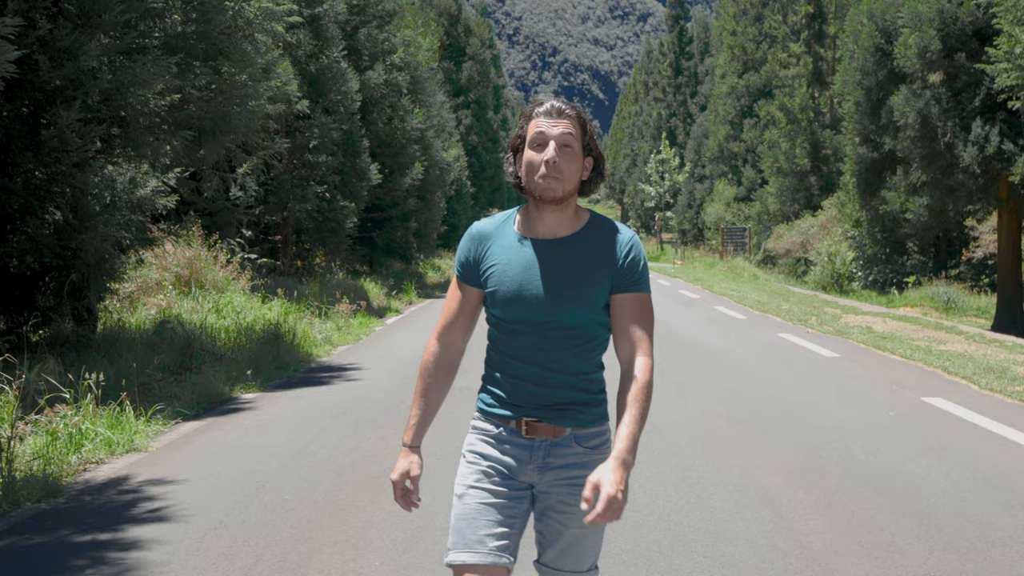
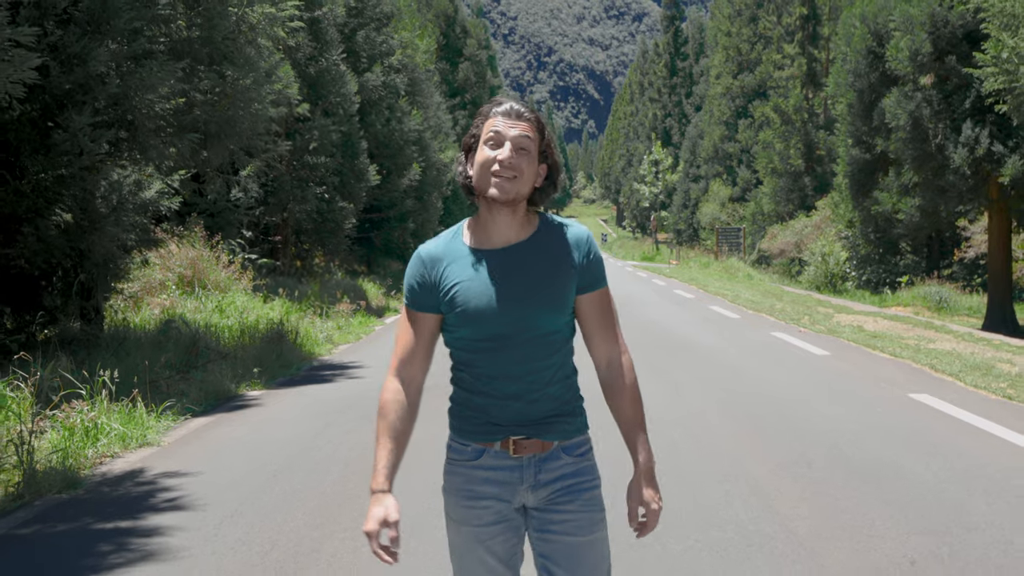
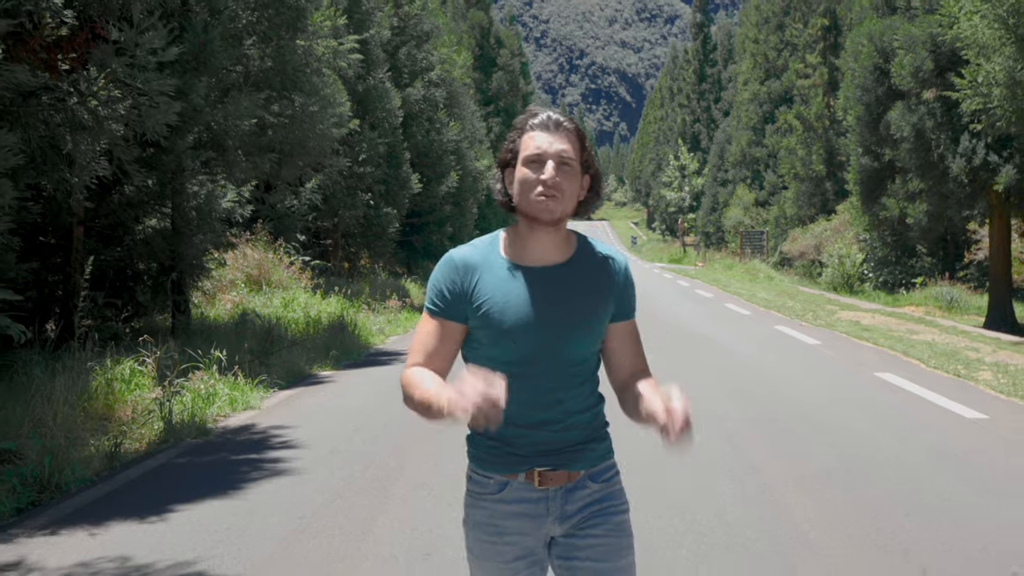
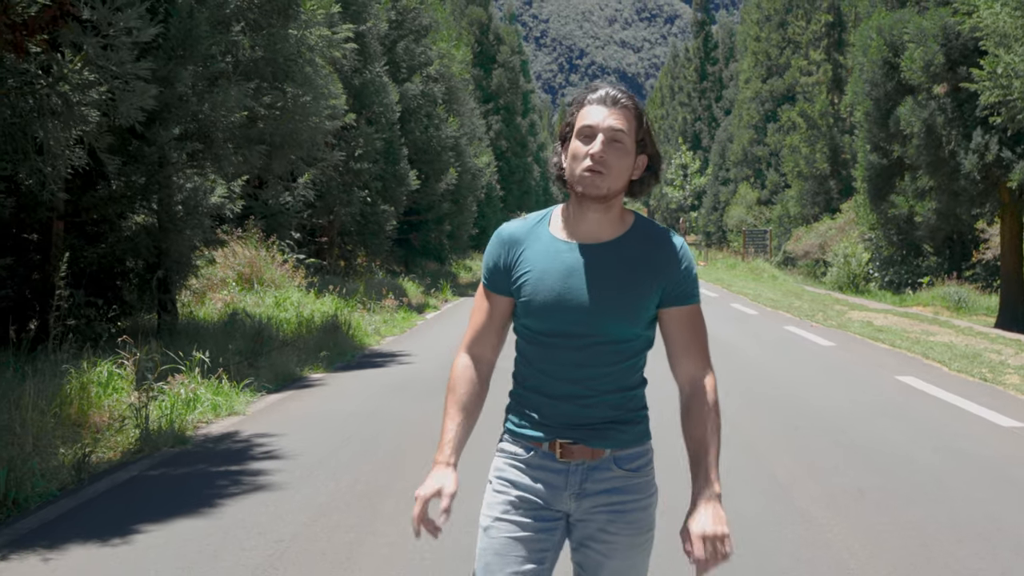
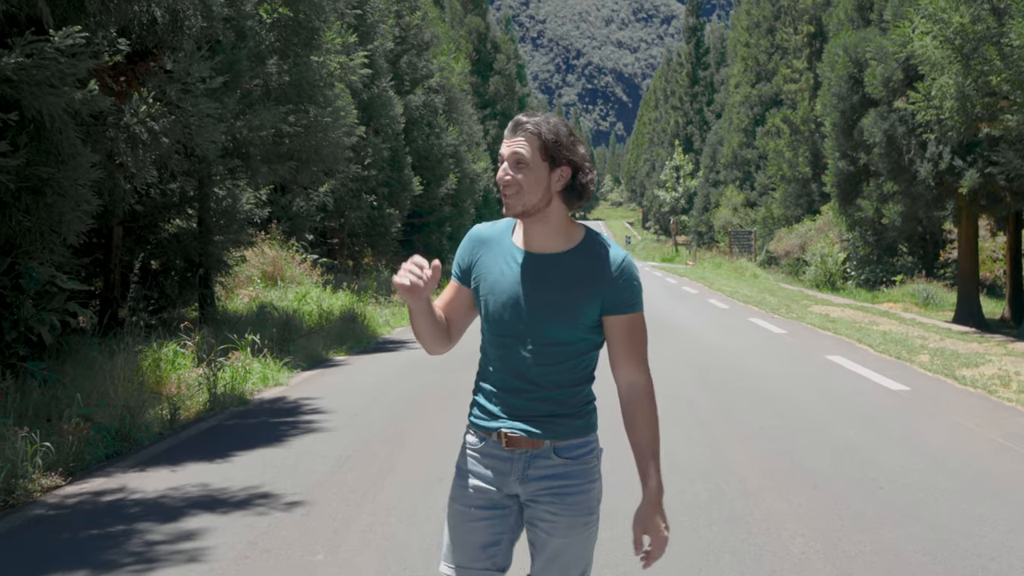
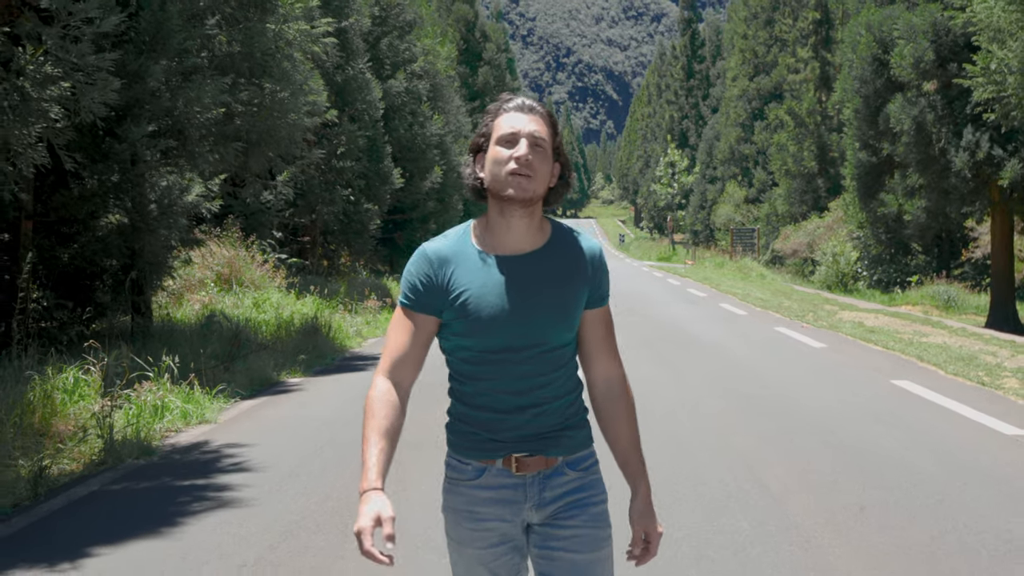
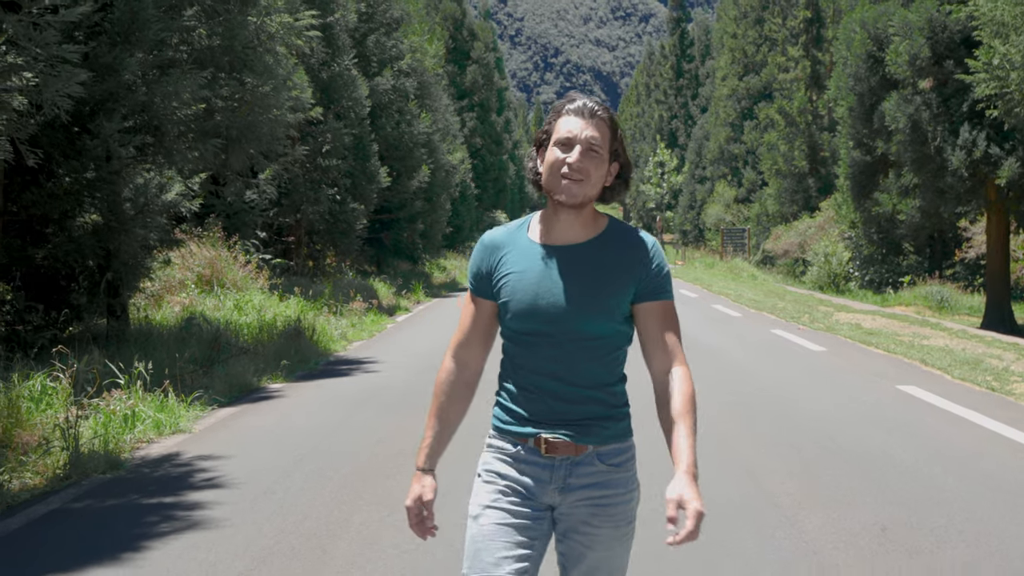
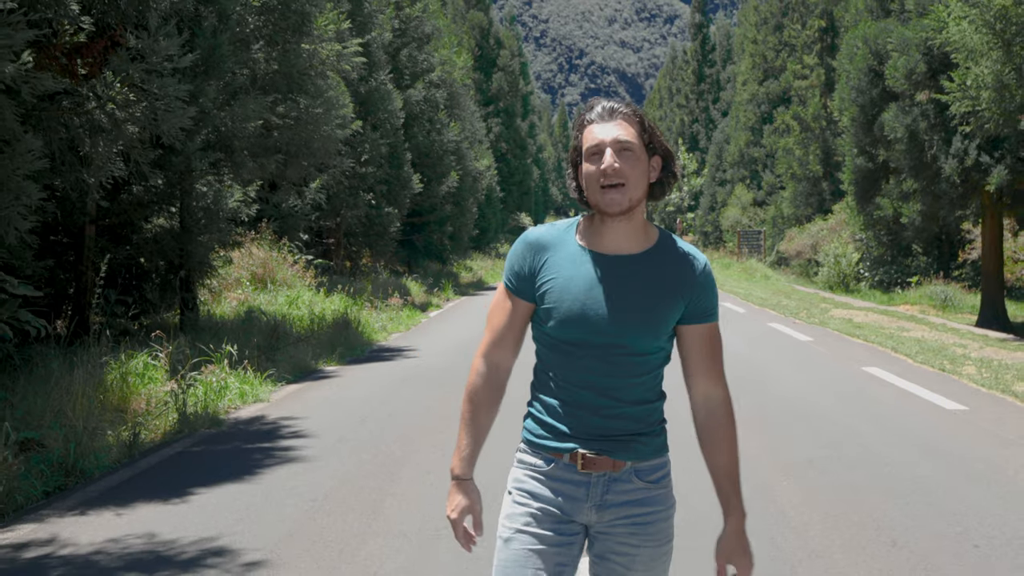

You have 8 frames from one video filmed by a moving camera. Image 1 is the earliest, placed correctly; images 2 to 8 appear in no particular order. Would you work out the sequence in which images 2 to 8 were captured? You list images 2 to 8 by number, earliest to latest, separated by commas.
2, 7, 6, 4, 3, 8, 5
